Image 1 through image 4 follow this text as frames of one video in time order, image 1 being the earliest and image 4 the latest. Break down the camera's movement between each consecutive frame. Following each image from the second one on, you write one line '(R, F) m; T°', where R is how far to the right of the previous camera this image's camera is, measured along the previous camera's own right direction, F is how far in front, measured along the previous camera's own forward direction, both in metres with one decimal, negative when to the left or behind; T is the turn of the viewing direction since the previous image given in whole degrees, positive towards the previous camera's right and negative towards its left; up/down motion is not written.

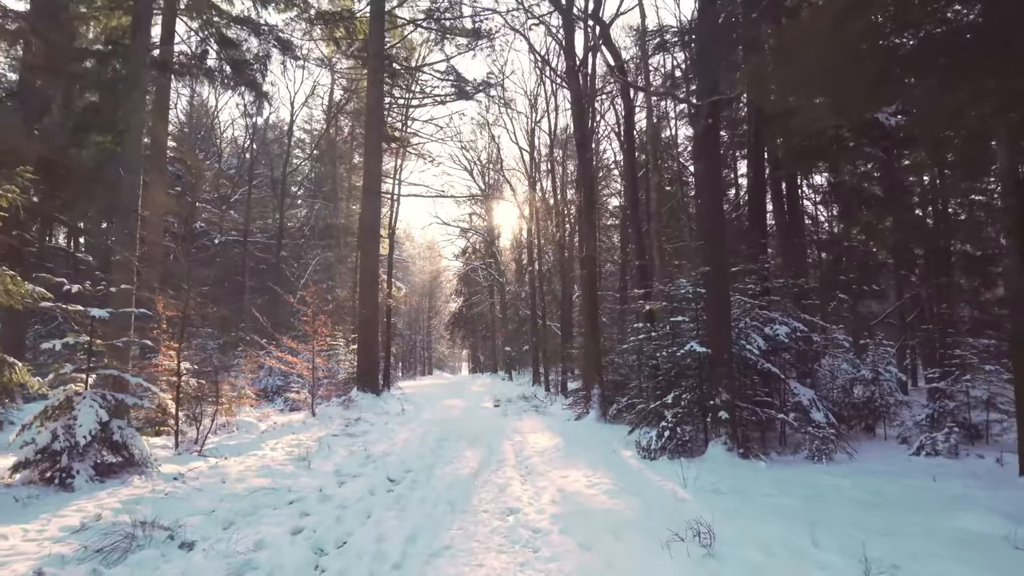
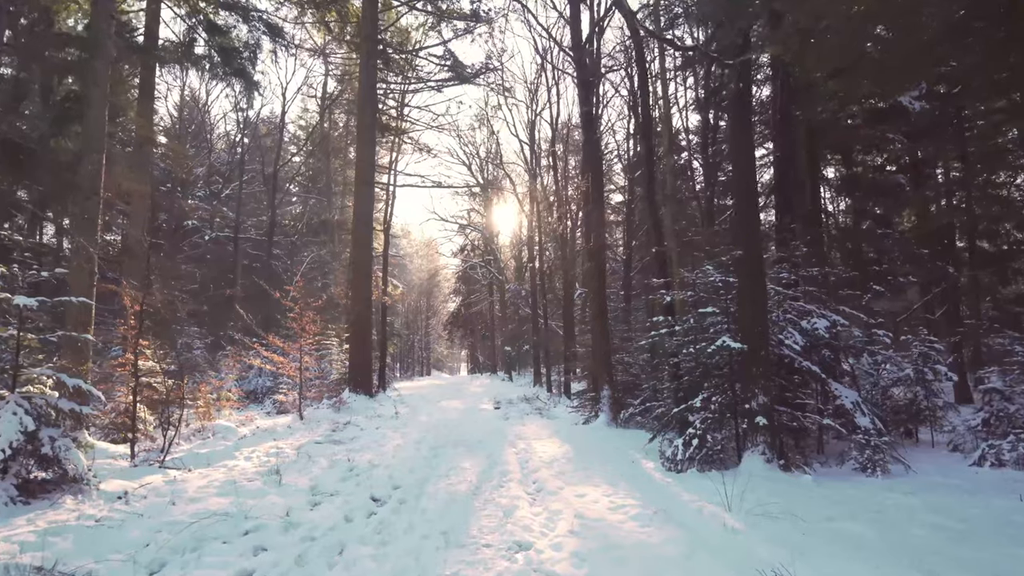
(-0.1, +0.9) m; 0°
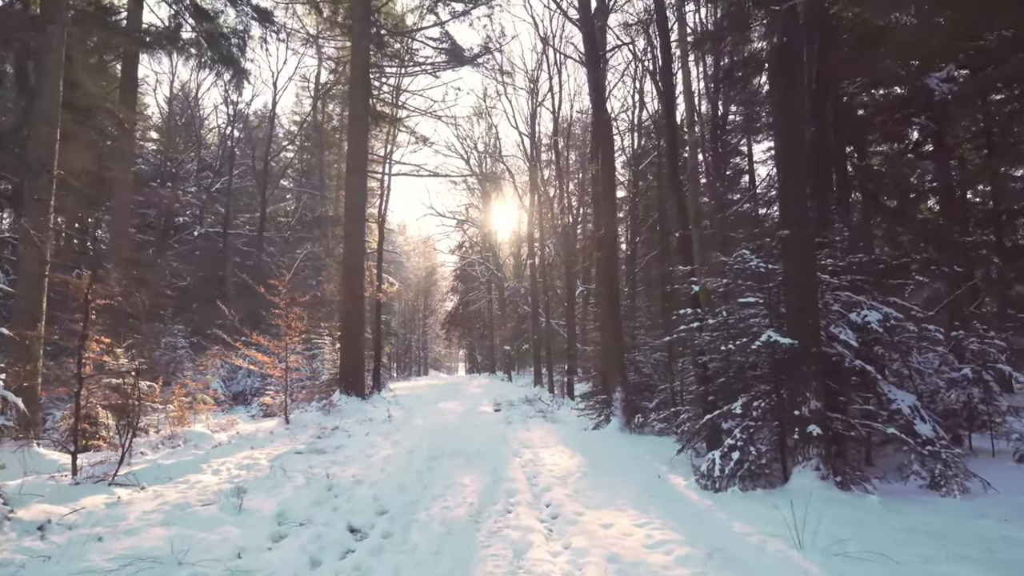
(-0.1, +0.9) m; 0°
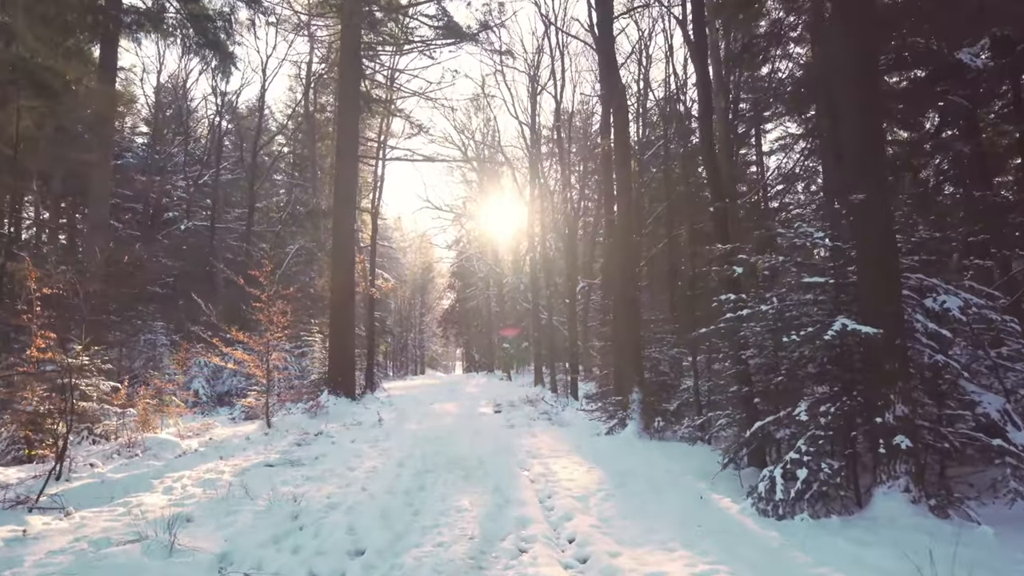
(-0.1, +1.0) m; 0°
